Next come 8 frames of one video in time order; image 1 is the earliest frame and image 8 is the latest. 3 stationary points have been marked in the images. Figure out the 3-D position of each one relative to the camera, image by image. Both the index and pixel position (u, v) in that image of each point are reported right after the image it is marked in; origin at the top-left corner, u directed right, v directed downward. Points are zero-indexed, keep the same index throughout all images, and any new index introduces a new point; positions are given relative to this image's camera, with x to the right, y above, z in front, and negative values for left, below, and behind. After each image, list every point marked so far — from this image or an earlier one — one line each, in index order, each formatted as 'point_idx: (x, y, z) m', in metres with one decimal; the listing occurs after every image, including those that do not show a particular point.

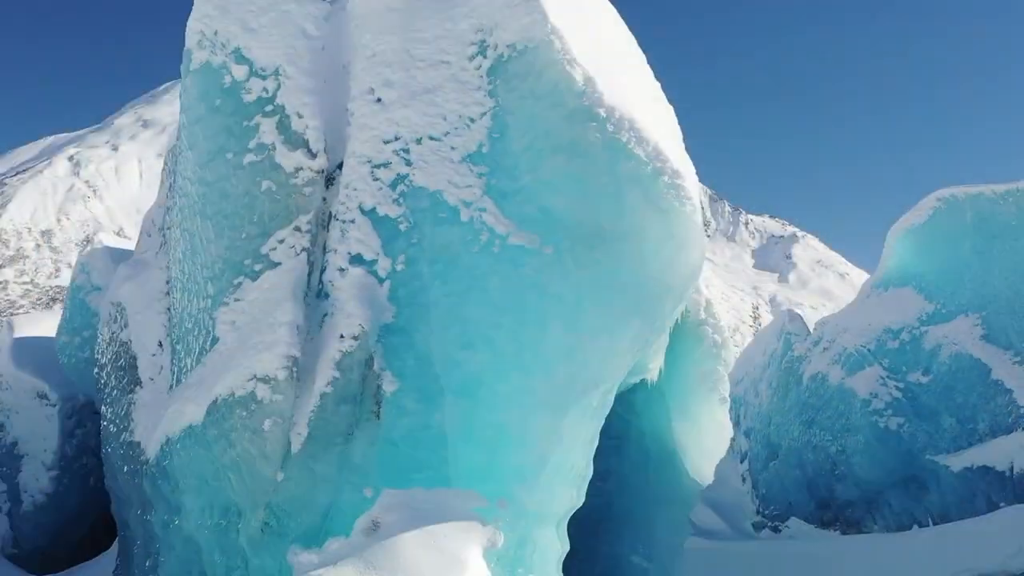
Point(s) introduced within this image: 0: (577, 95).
0: (+0.3, +0.8, +3.3) m
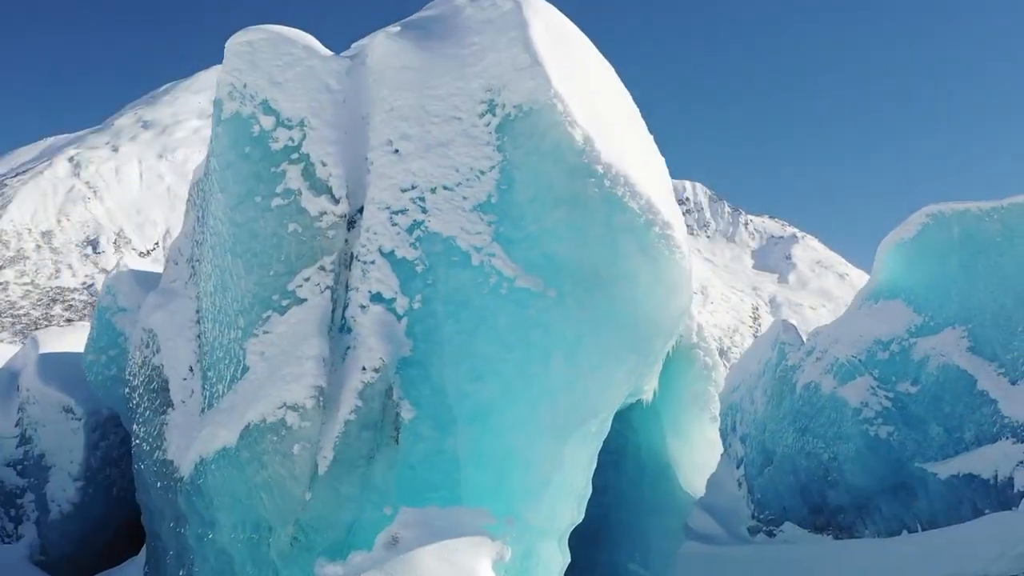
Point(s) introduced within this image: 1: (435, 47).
0: (+0.3, +0.6, +3.6) m
1: (-0.4, +1.3, +4.2) m
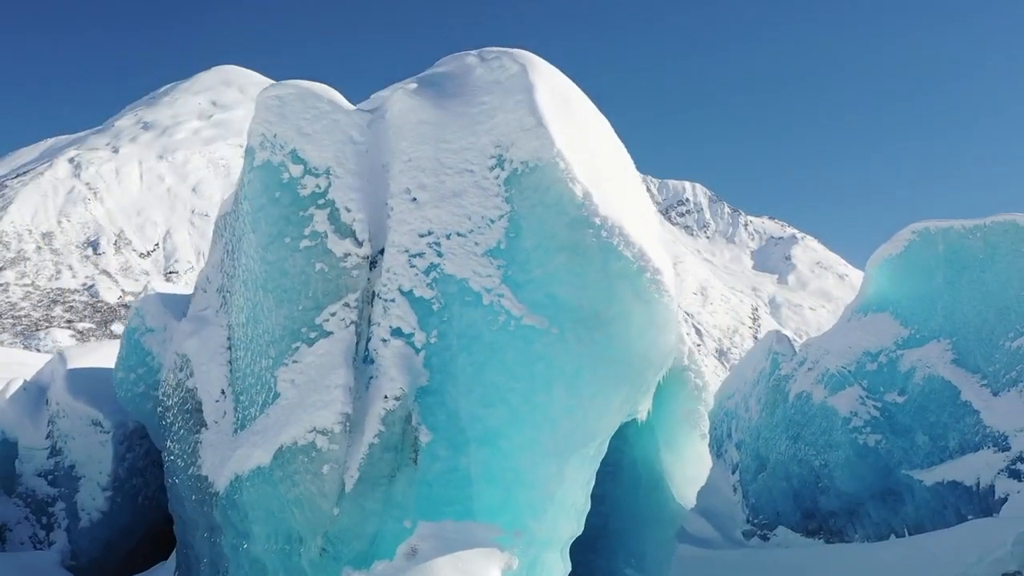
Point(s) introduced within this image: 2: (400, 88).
0: (+0.3, +0.4, +4.1) m
1: (-0.4, +1.1, +4.6) m
2: (-0.7, +1.2, +4.9) m
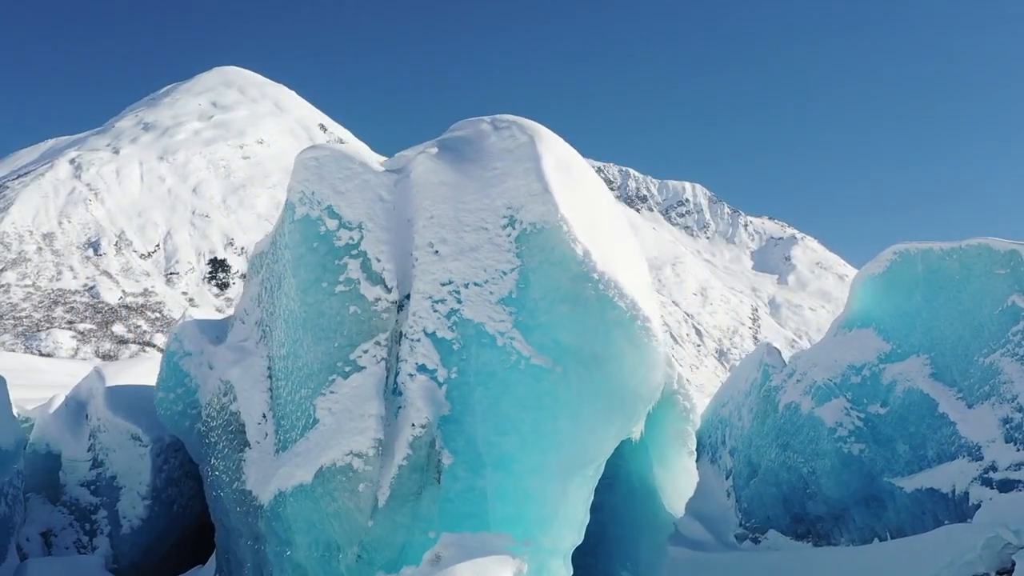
0: (+0.4, +0.2, +4.7) m
1: (-0.3, +0.8, +5.3) m
2: (-0.6, +0.9, +5.6) m
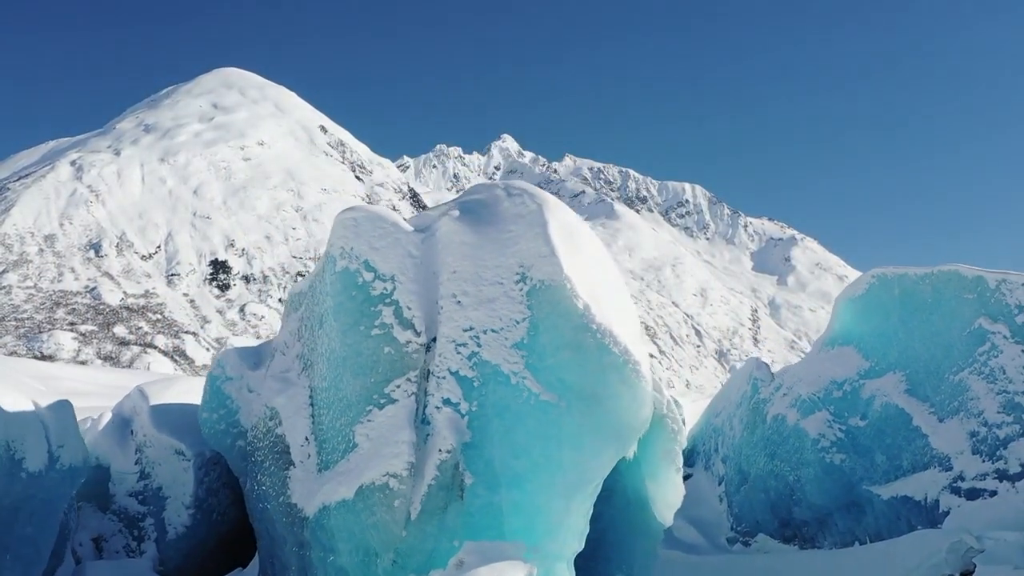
0: (+0.5, -0.2, +5.6) m
1: (-0.2, +0.5, +6.2) m
2: (-0.5, +0.6, +6.5) m
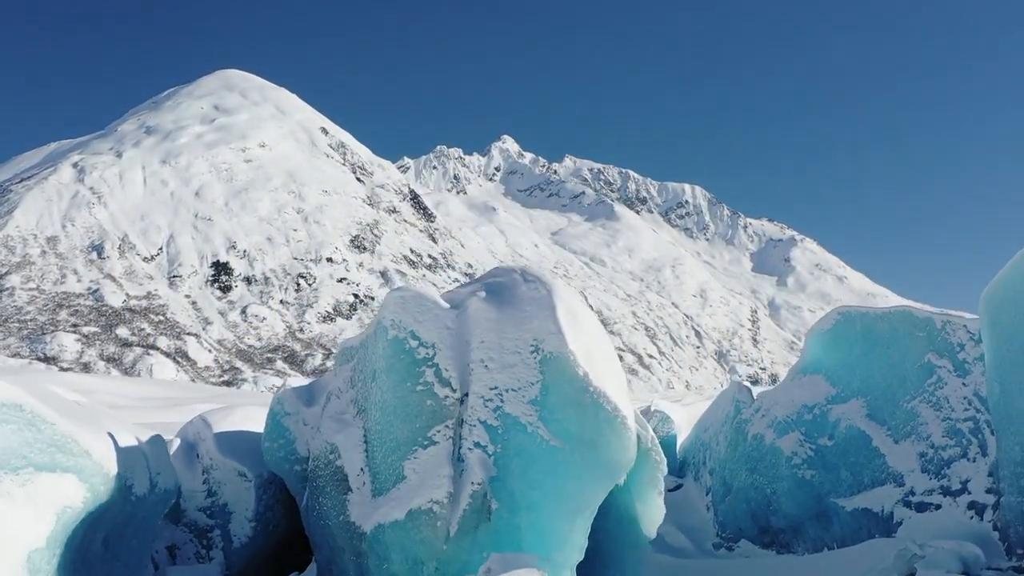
0: (+0.6, -0.8, +7.3) m
1: (-0.1, -0.2, +7.8) m
2: (-0.4, -0.1, +8.2) m
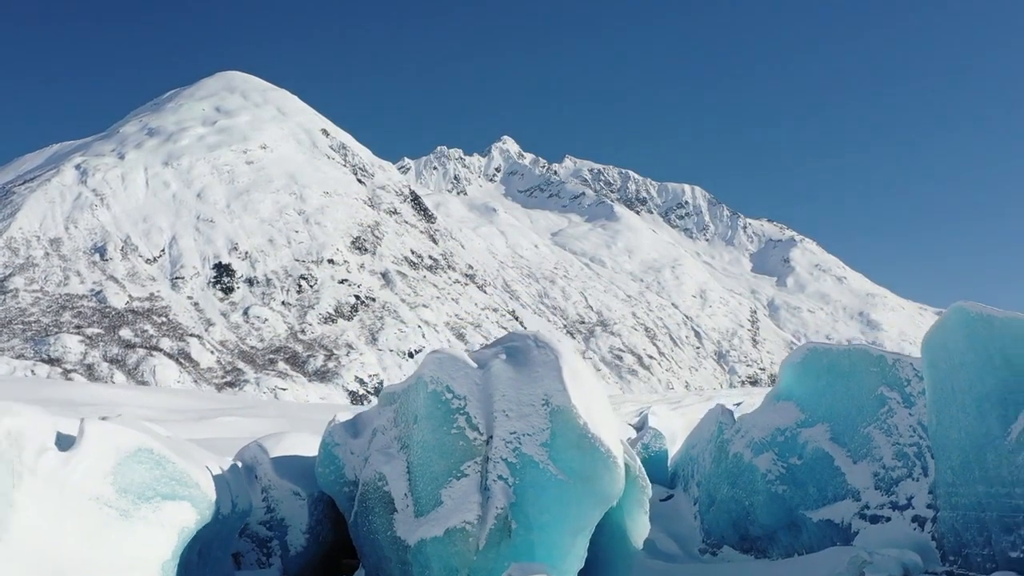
0: (+0.8, -1.6, +9.4) m
1: (+0.1, -1.0, +9.9) m
2: (-0.2, -0.9, +10.2) m
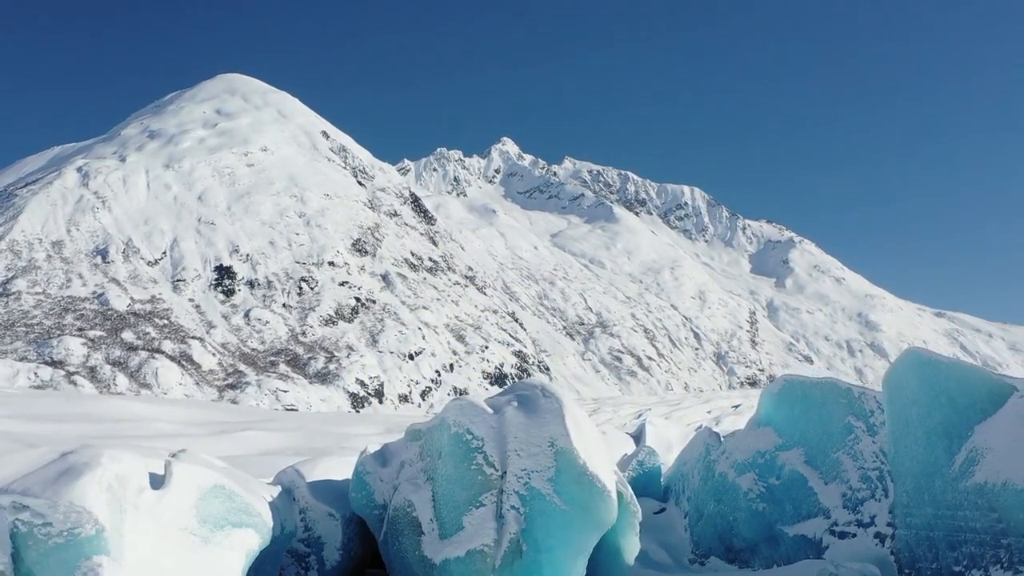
0: (+1.0, -2.5, +11.2) m
1: (+0.3, -1.9, +11.7) m
2: (0.0, -1.7, +12.0) m
